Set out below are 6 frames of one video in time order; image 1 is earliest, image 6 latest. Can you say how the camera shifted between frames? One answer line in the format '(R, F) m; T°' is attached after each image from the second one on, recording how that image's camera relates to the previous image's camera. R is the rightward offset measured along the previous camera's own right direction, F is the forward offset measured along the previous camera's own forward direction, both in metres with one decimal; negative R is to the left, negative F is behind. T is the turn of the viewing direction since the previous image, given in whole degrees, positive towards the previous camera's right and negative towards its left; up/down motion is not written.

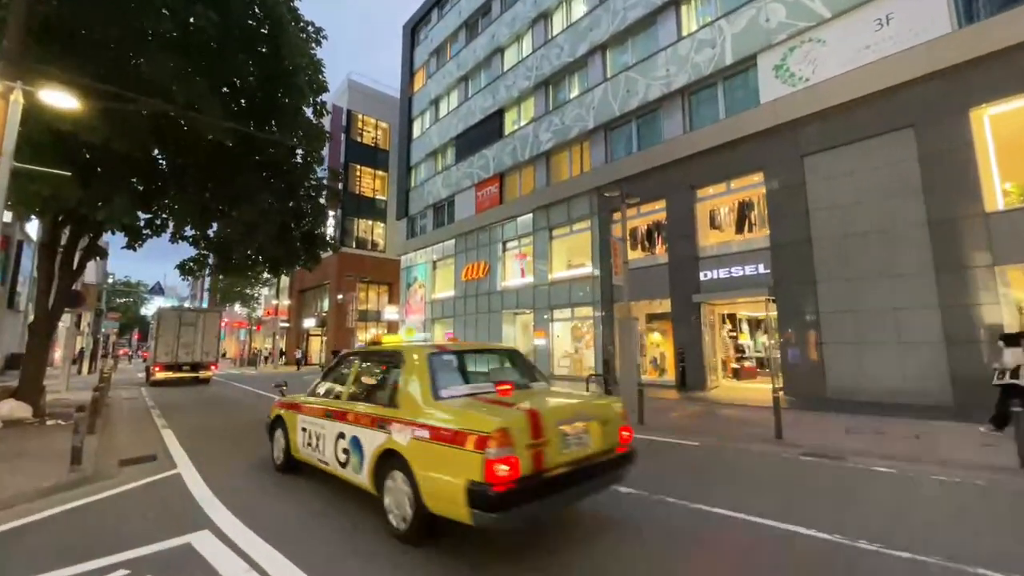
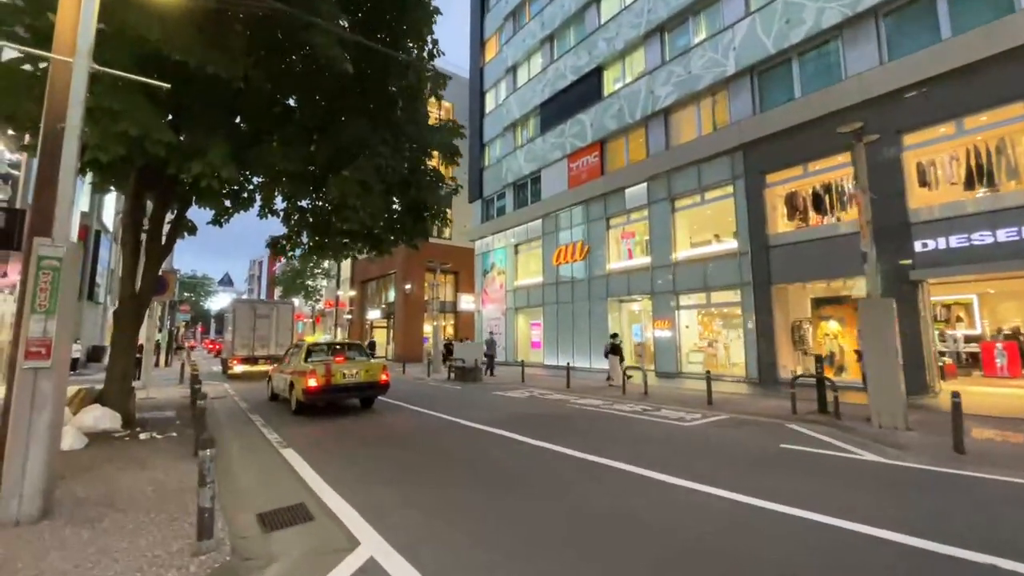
(-3.5, +3.0) m; -5°
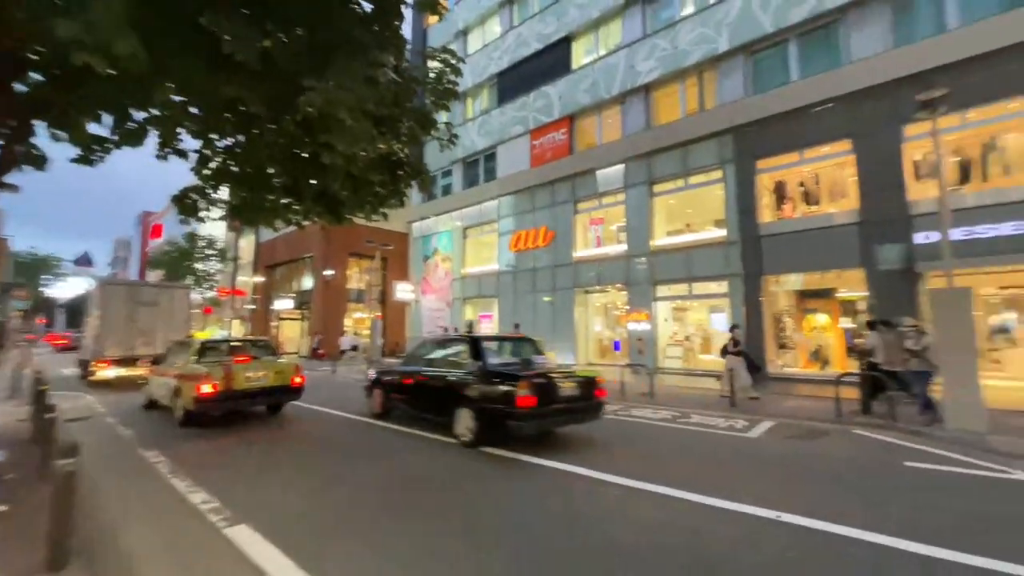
(-2.1, +2.8) m; +12°
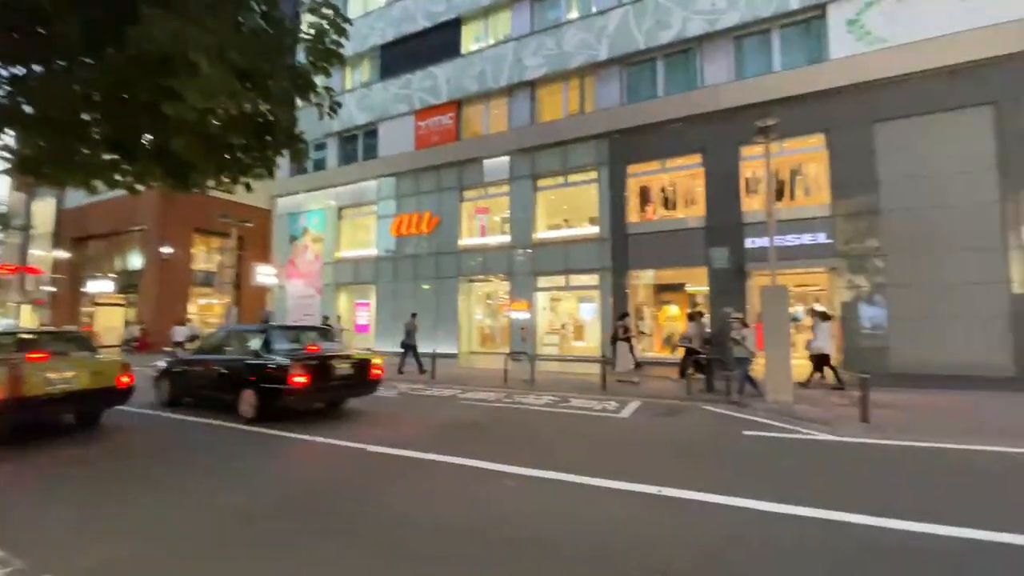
(-0.2, +0.2) m; +16°
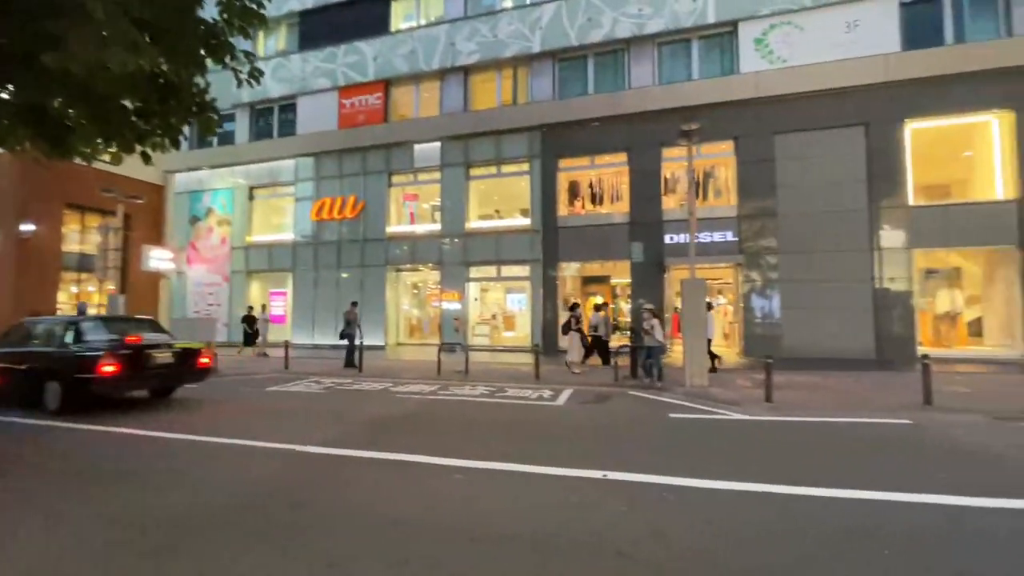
(-0.3, +0.1) m; +10°
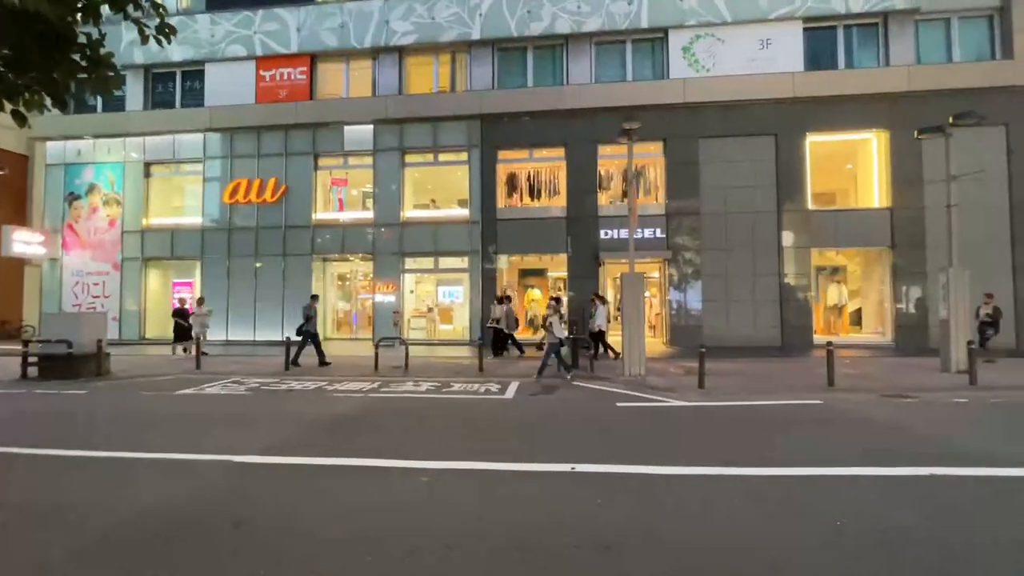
(-0.5, +0.2) m; +10°
